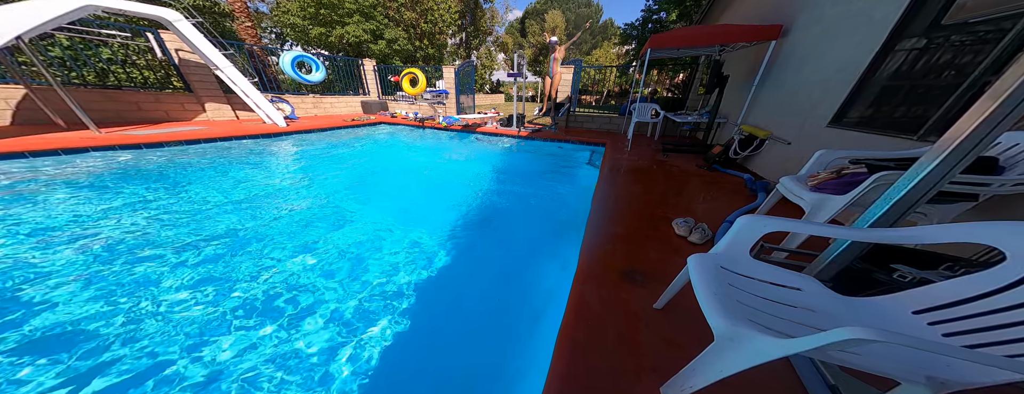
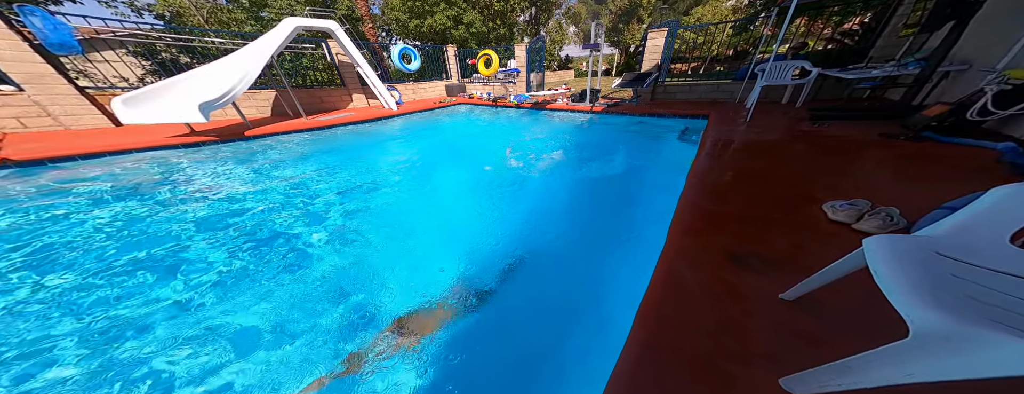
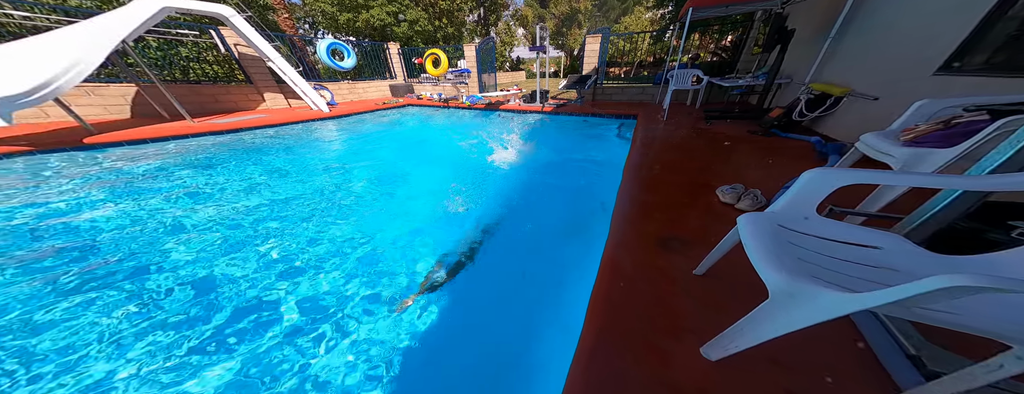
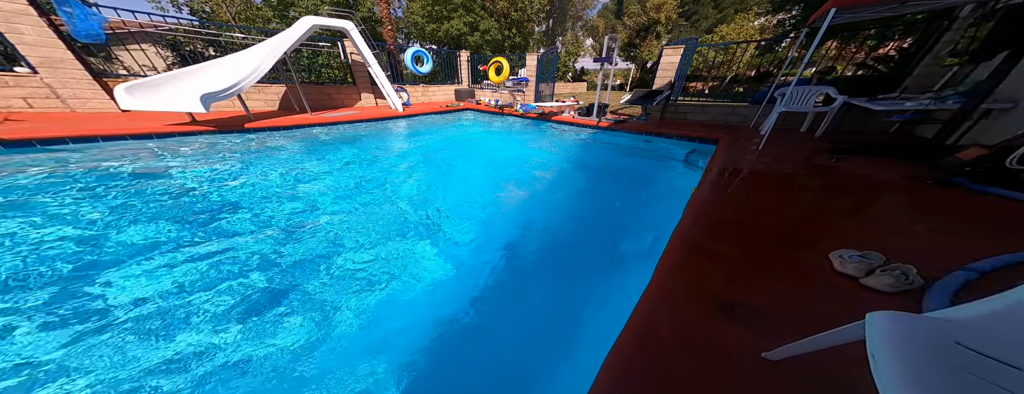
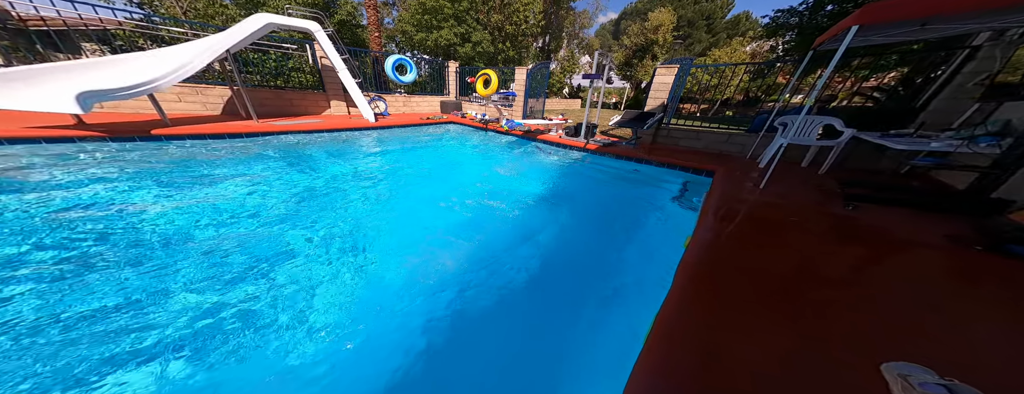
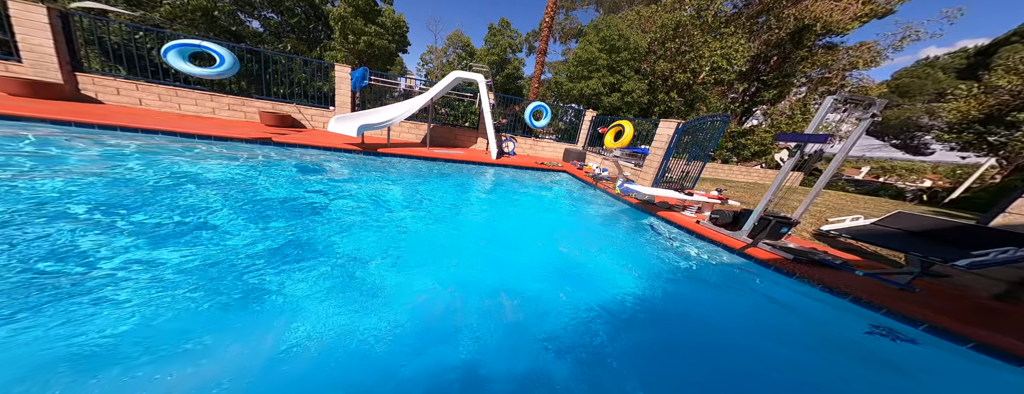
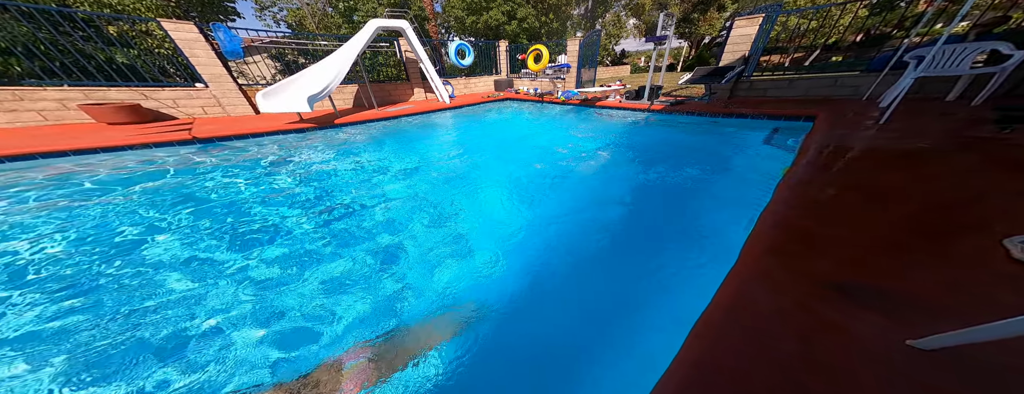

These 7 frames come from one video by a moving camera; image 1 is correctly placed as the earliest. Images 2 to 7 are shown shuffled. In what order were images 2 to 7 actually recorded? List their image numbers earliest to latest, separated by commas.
3, 2, 7, 4, 5, 6
